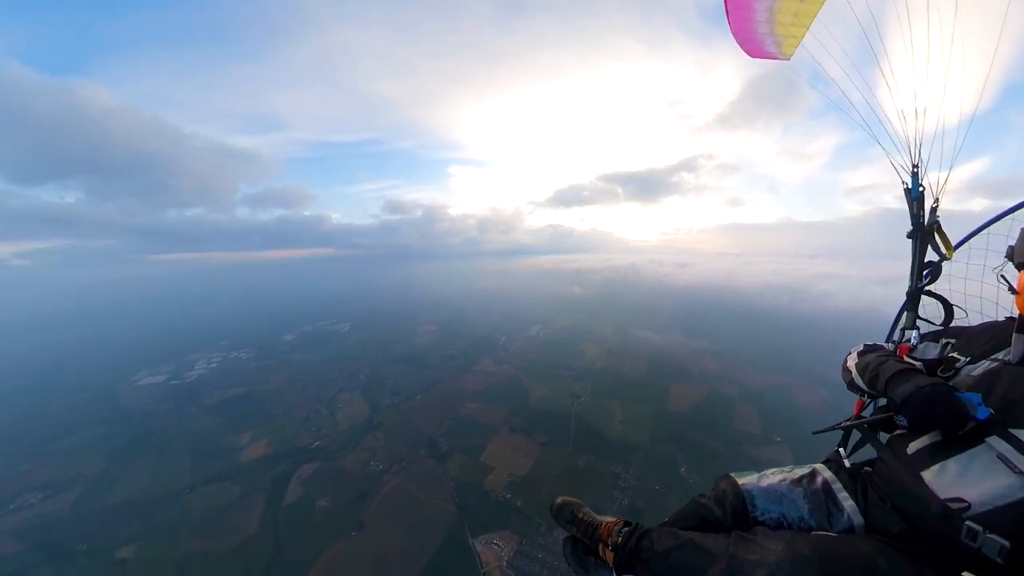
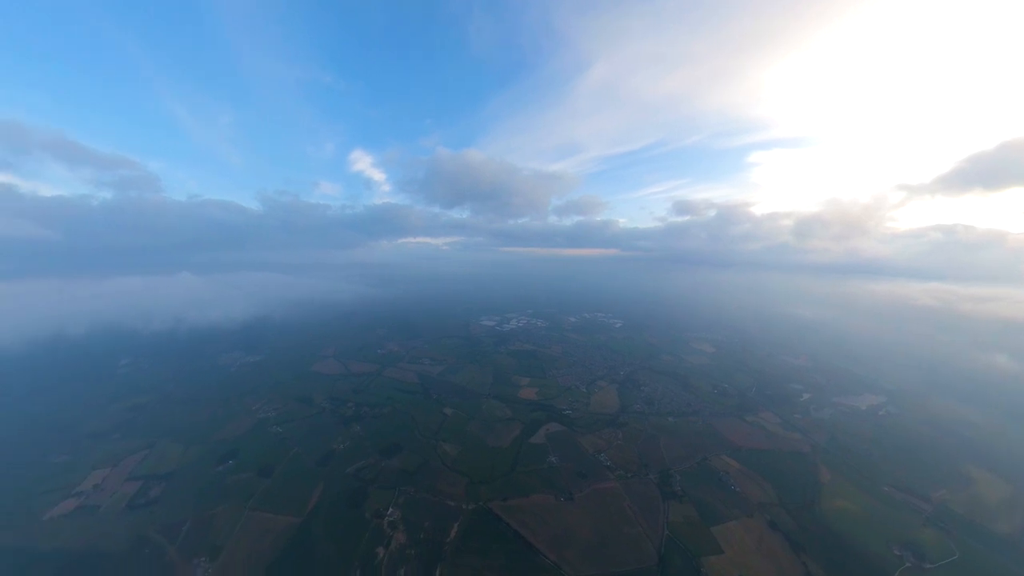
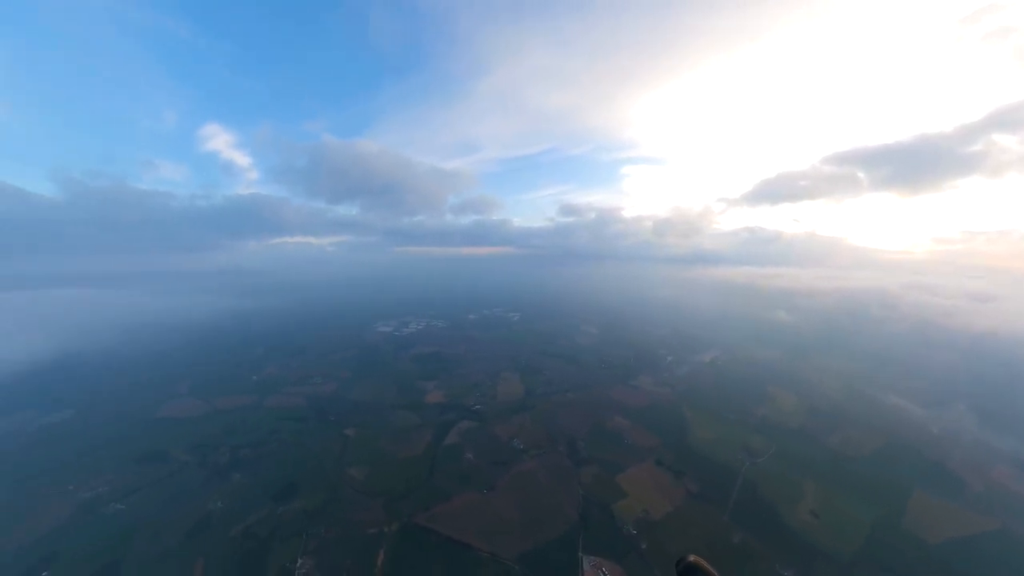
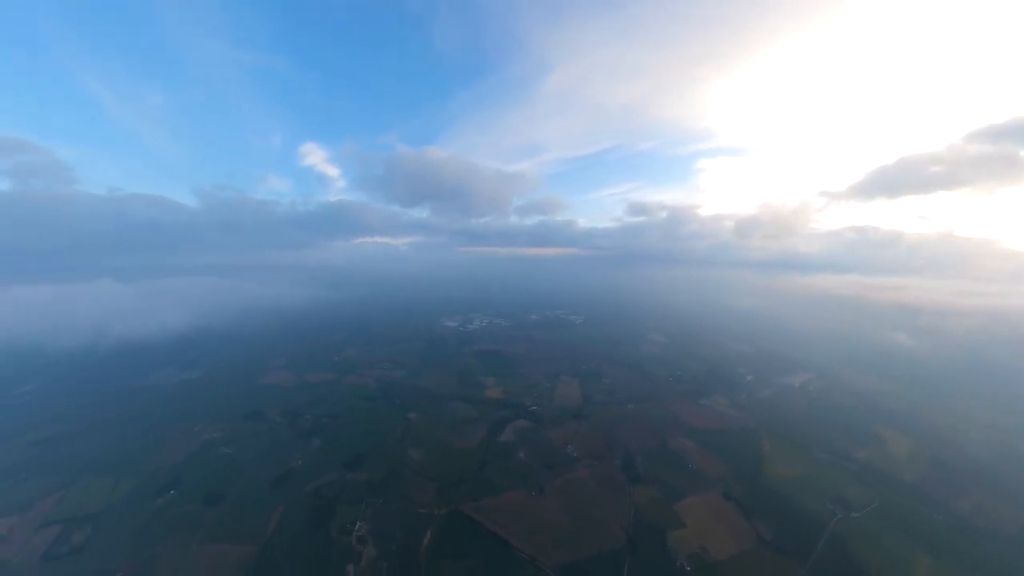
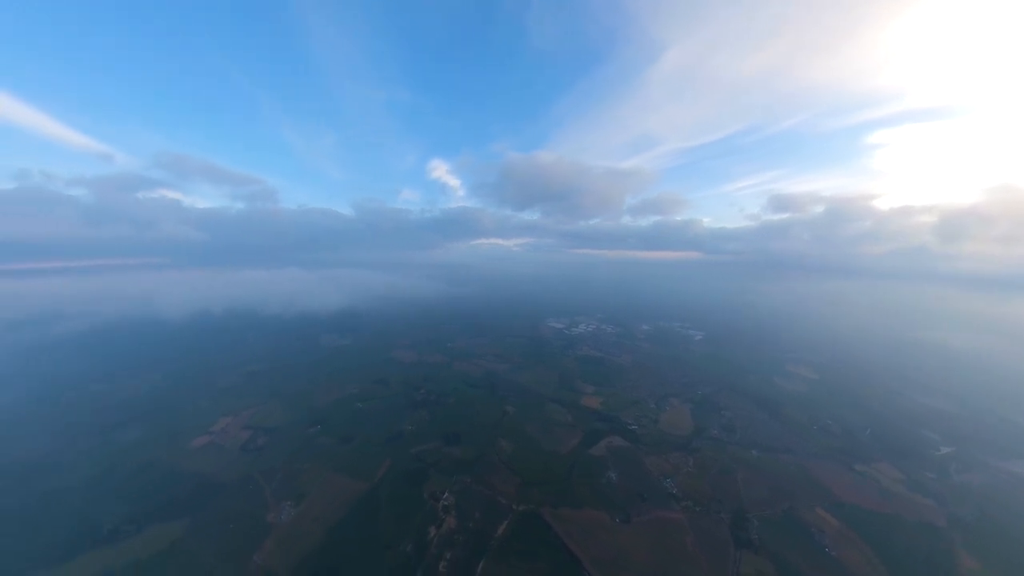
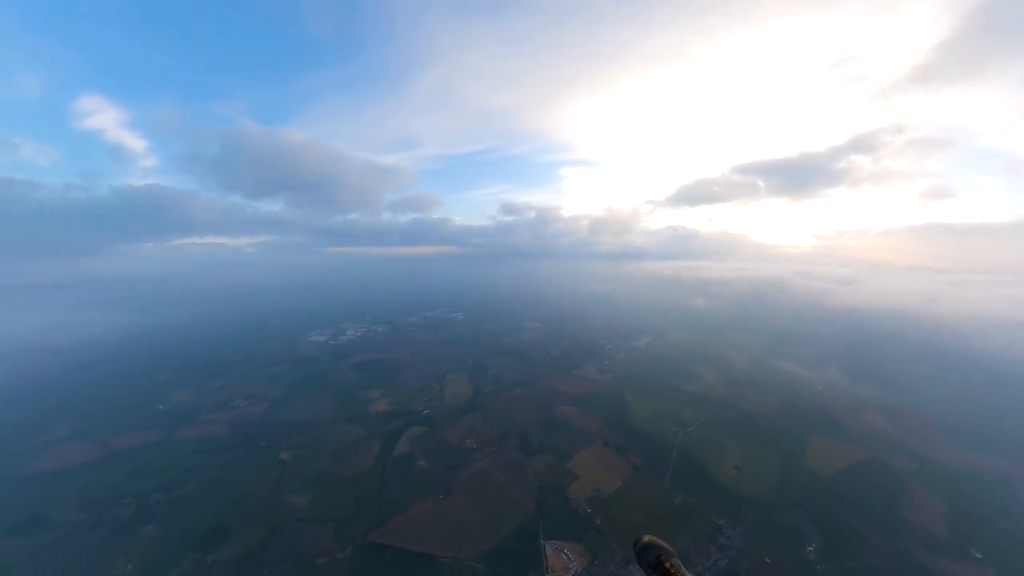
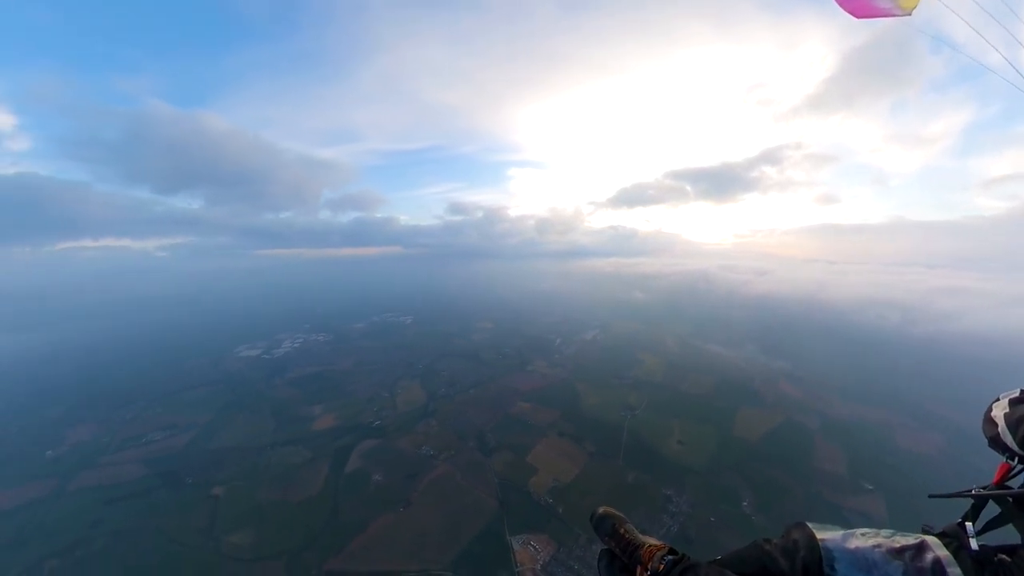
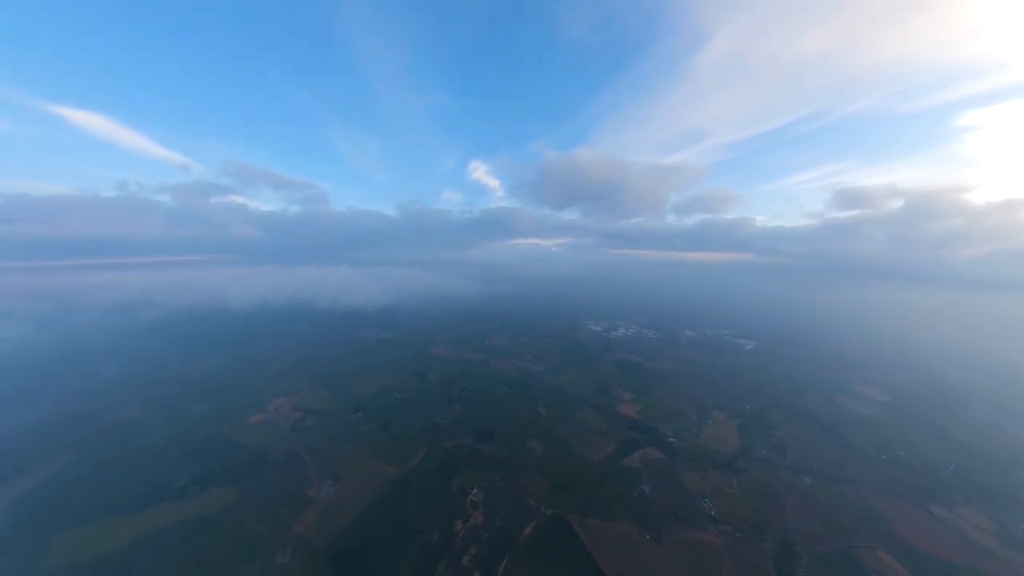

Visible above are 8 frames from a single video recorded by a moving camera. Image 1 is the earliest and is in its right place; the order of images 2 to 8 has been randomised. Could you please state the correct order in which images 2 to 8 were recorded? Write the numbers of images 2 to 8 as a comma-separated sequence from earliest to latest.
7, 6, 3, 4, 2, 5, 8
